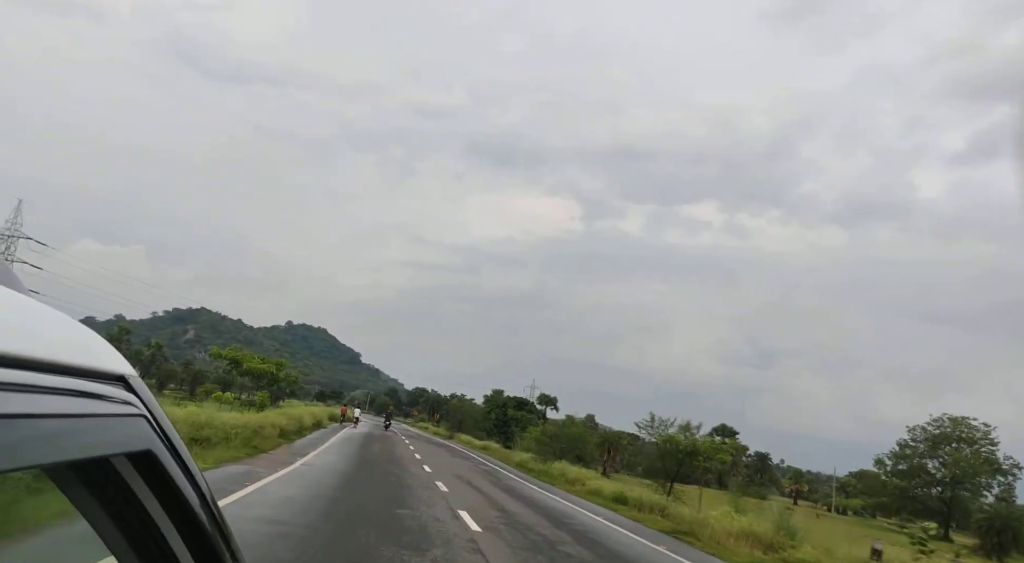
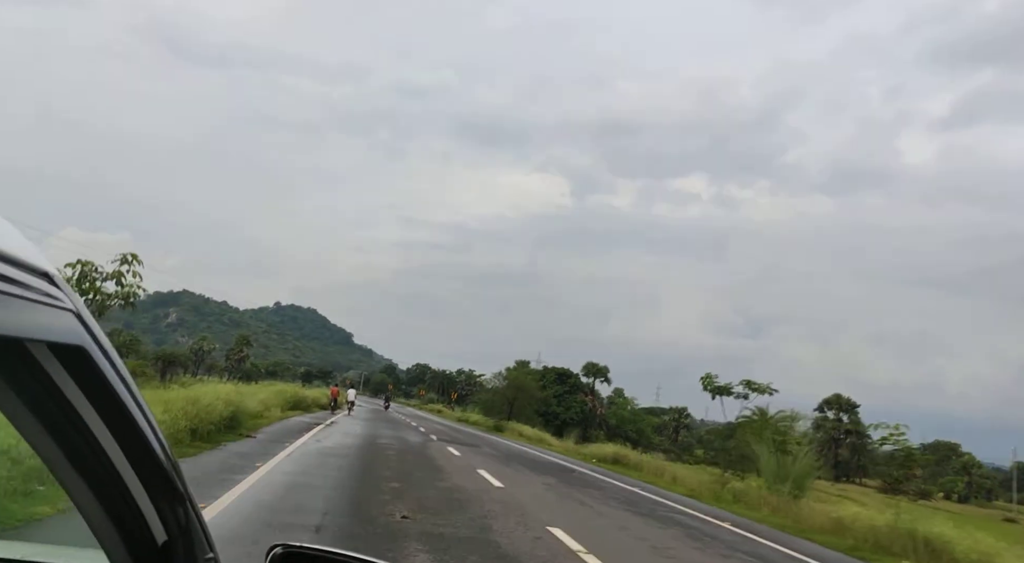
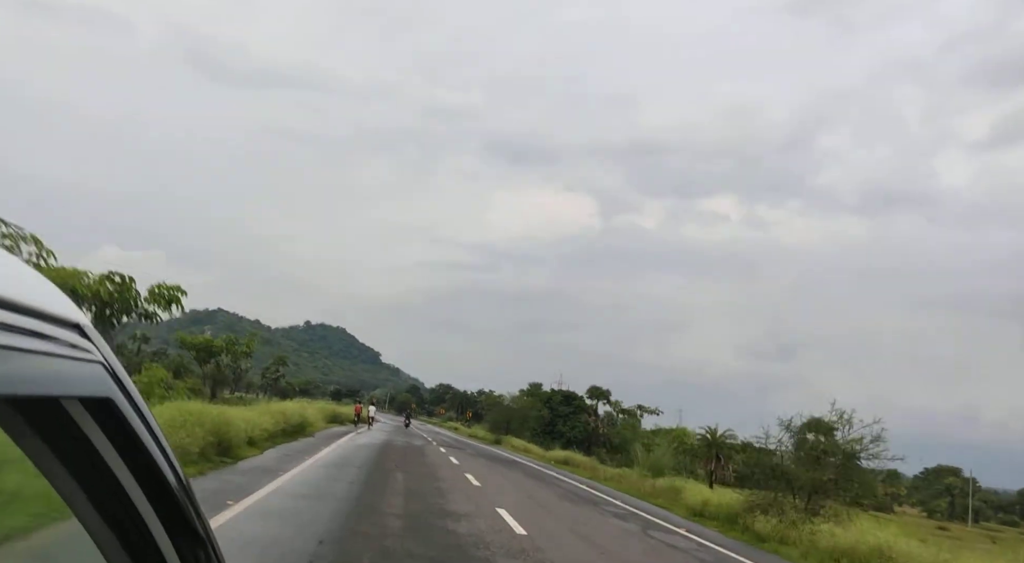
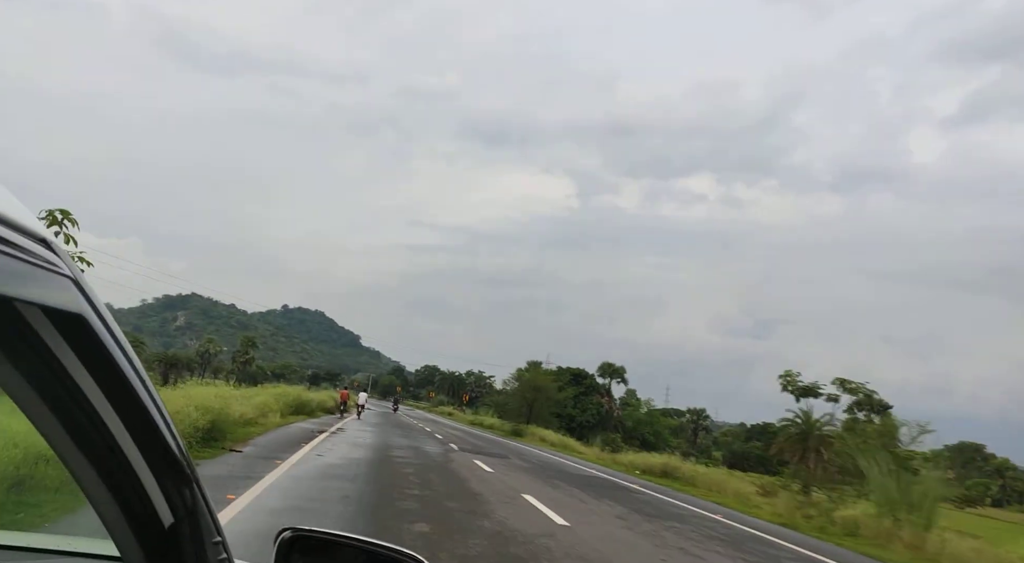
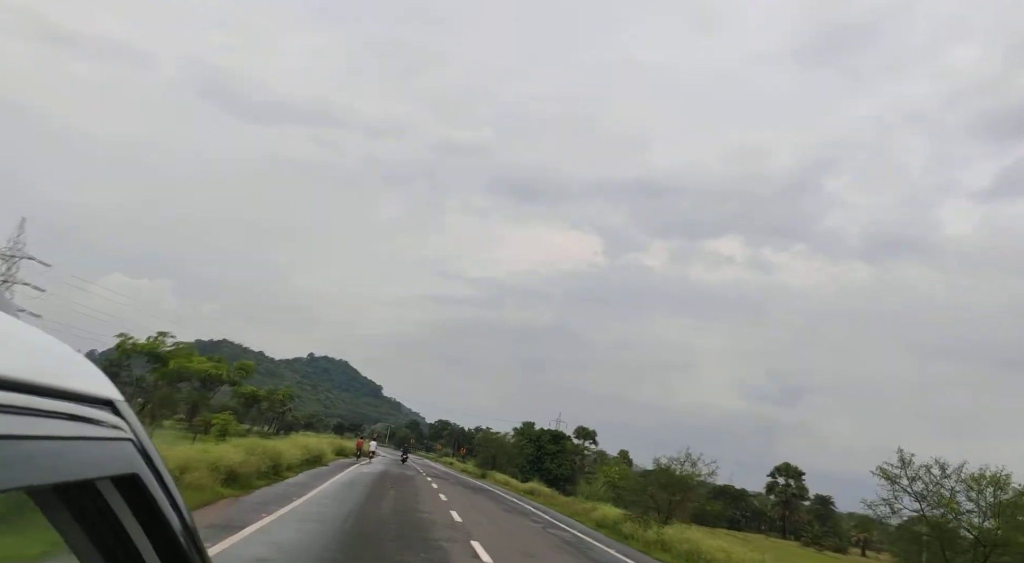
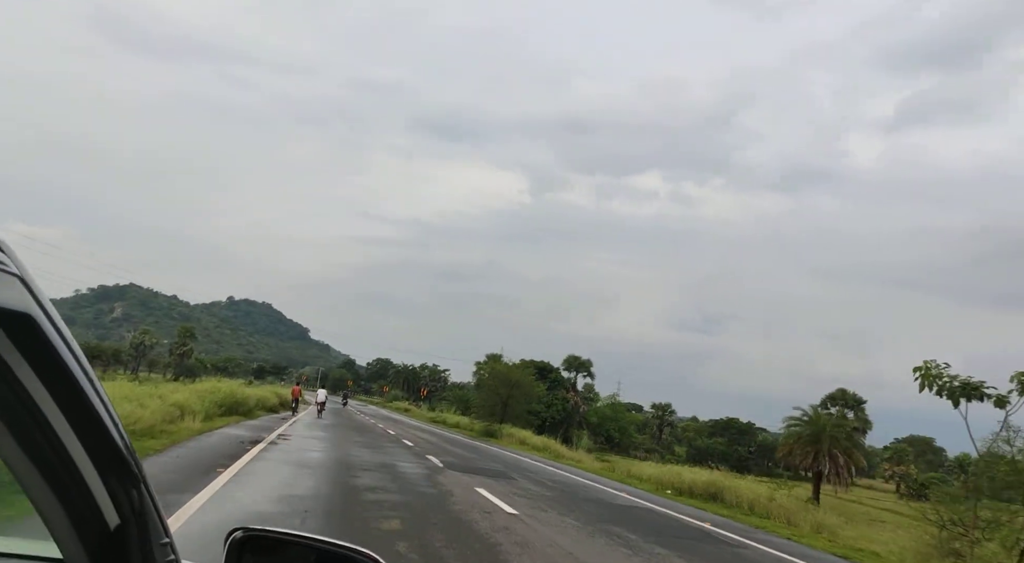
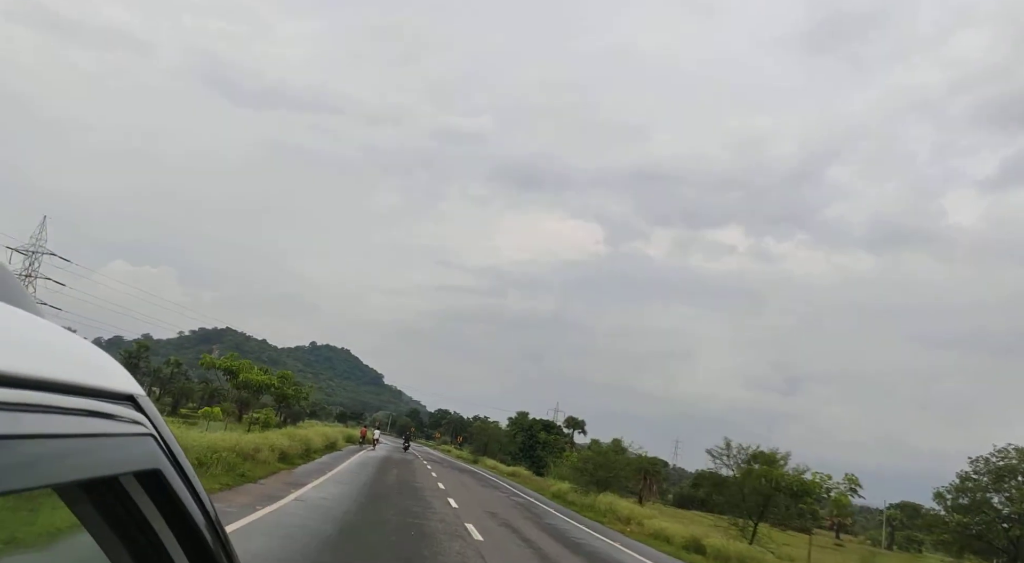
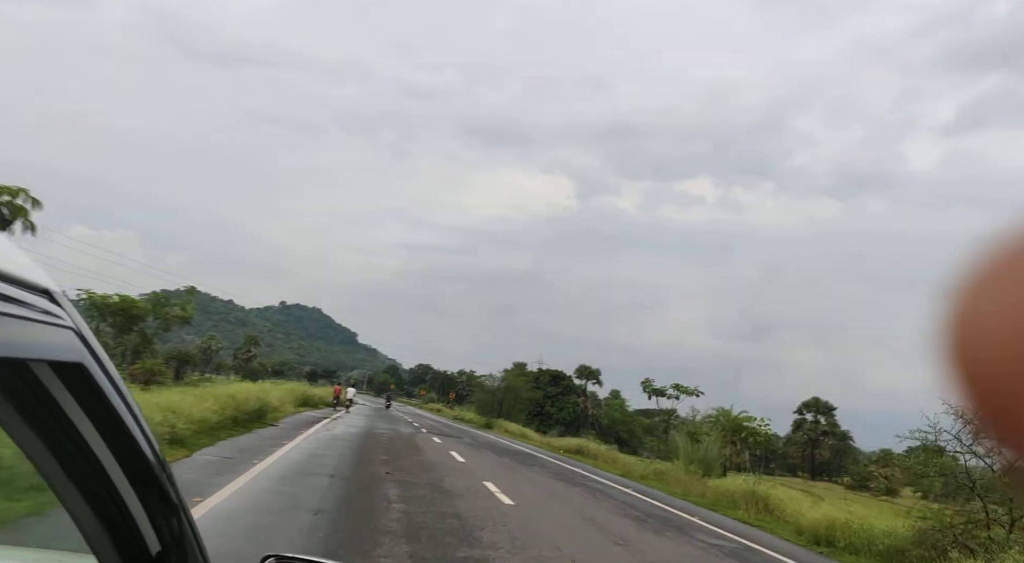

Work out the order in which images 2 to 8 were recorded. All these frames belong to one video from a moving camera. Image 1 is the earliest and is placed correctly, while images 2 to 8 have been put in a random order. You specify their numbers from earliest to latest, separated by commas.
7, 5, 3, 8, 2, 4, 6
